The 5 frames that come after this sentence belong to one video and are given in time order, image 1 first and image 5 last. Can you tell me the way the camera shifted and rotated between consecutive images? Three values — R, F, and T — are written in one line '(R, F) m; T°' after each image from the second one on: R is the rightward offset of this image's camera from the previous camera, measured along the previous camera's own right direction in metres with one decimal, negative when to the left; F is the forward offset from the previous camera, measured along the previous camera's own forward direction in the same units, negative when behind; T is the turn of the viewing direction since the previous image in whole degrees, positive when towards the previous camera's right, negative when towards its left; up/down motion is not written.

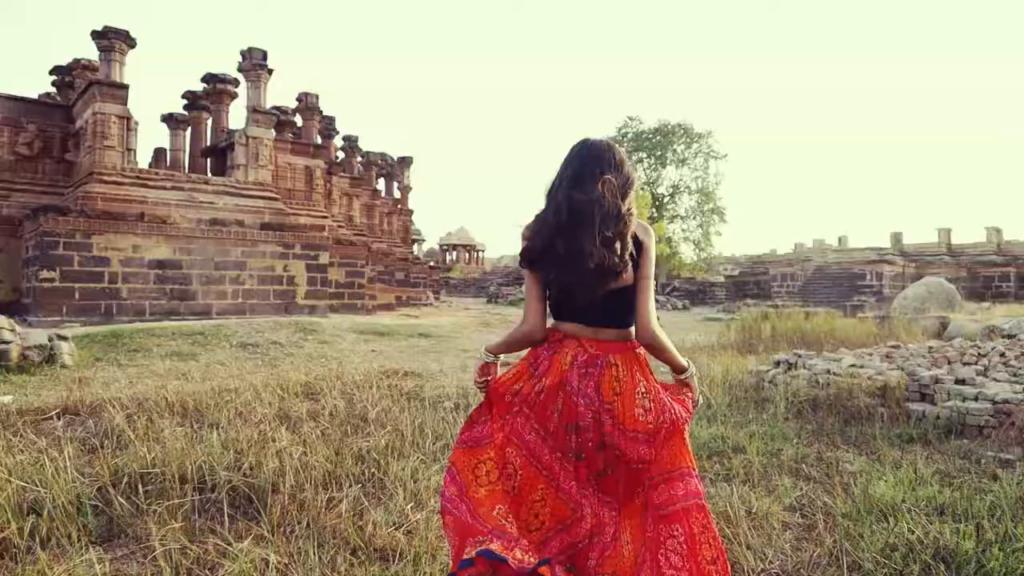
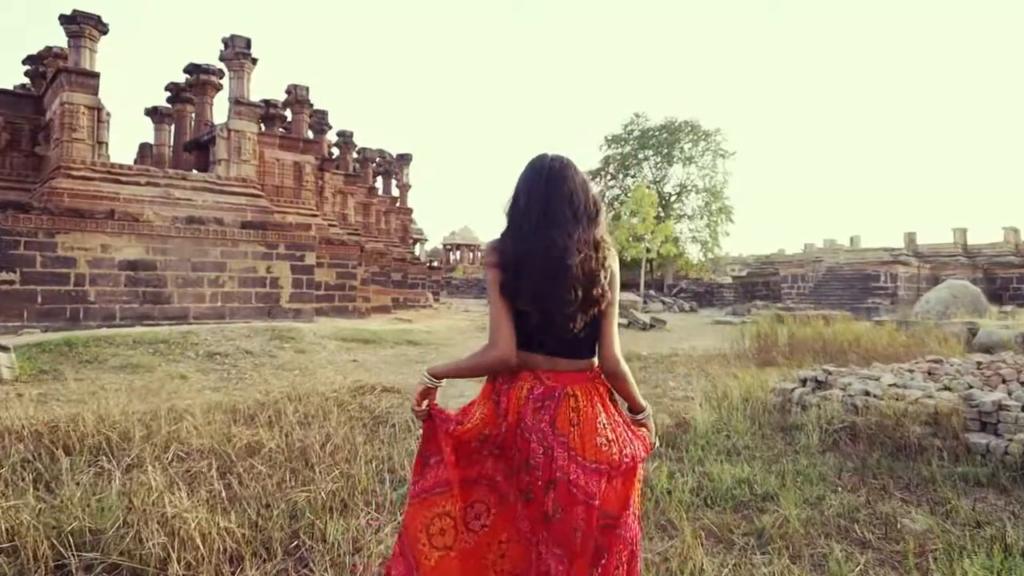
(+0.1, +0.8) m; 0°
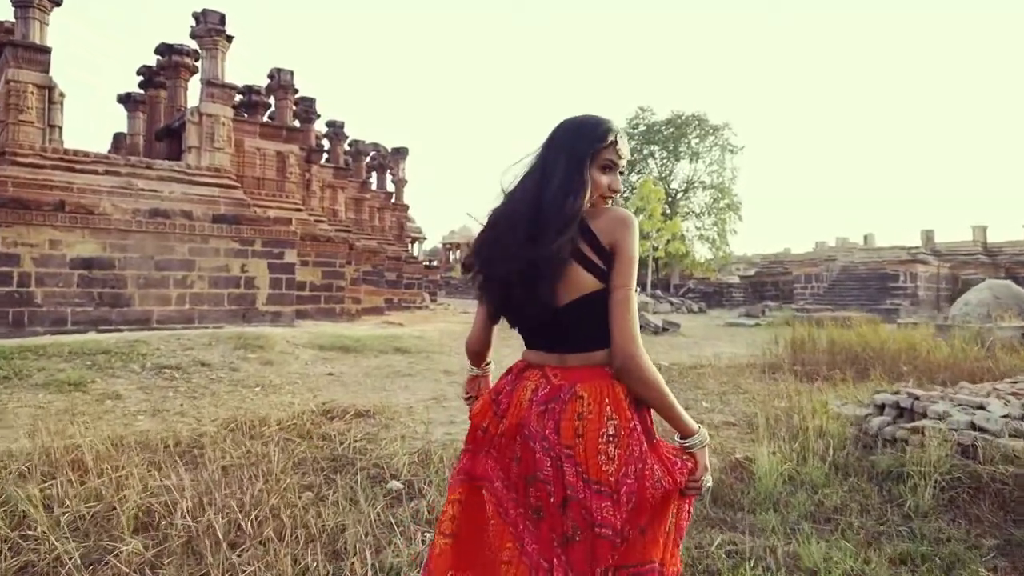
(0.0, +1.2) m; 0°
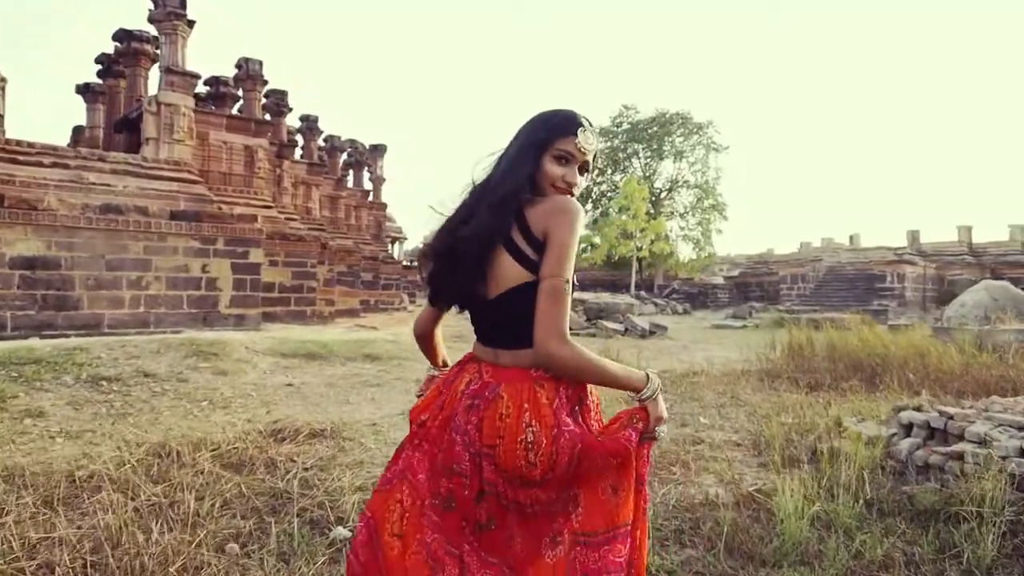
(0.0, +0.6) m; +1°
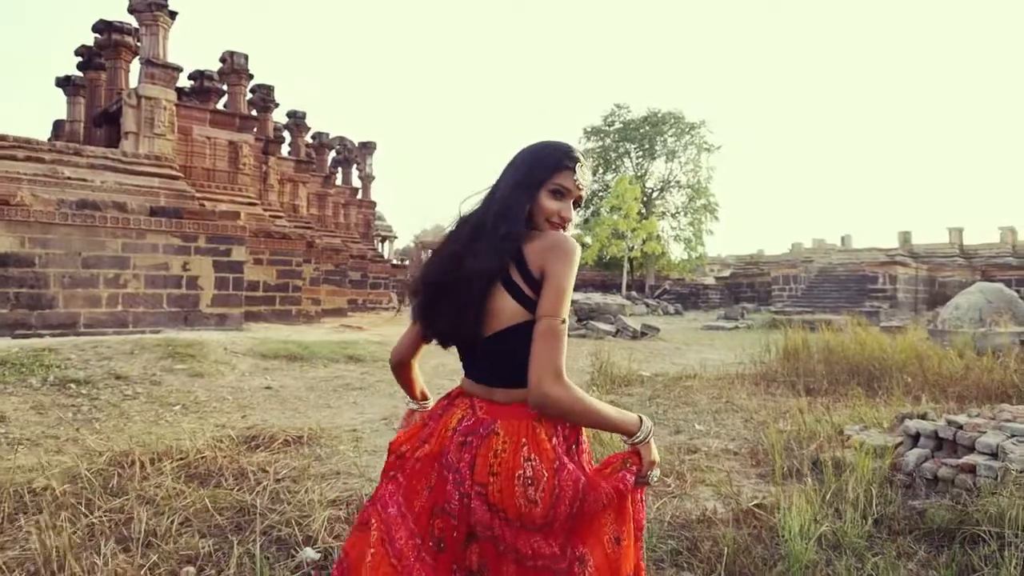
(0.0, +0.2) m; +1°
